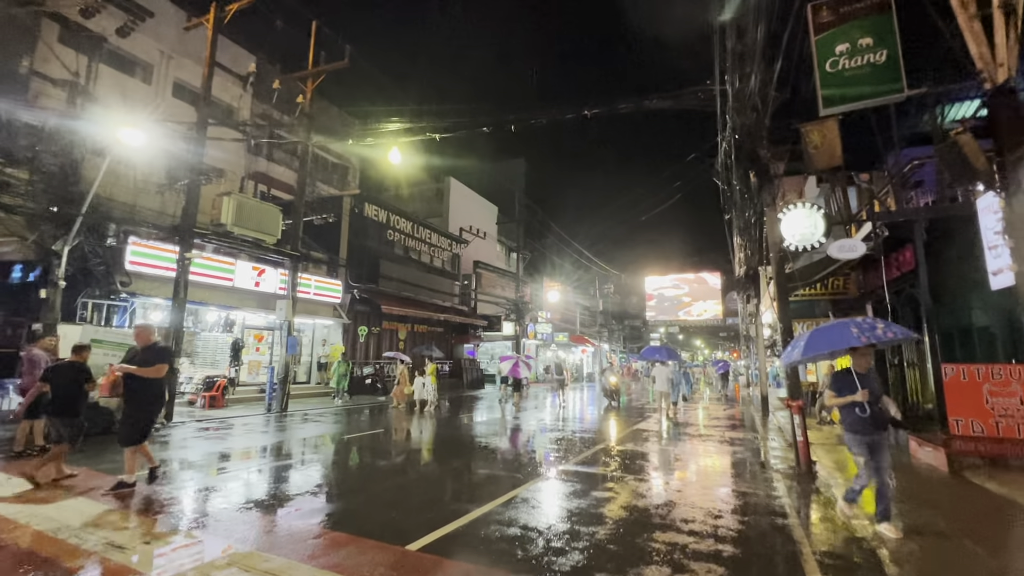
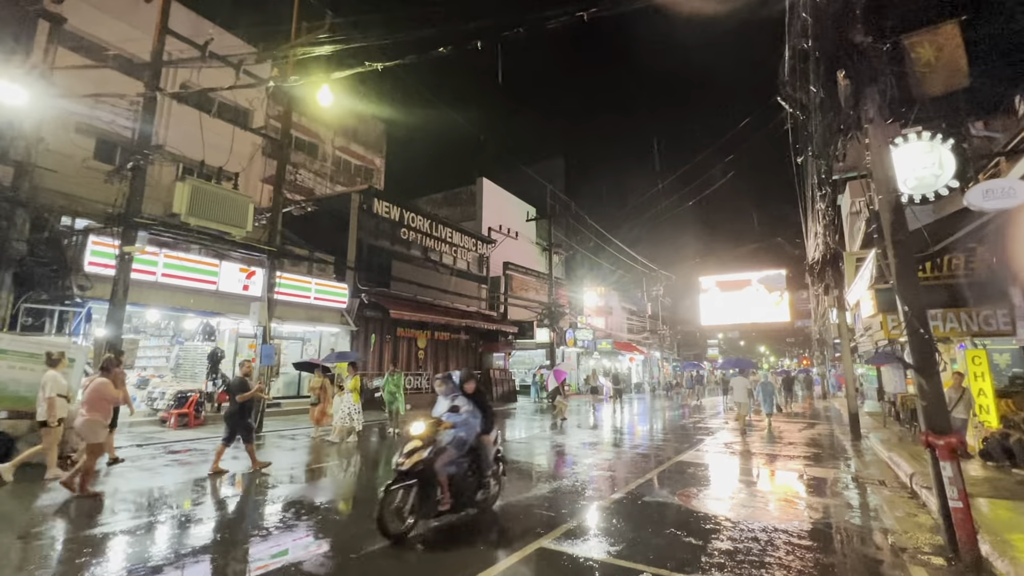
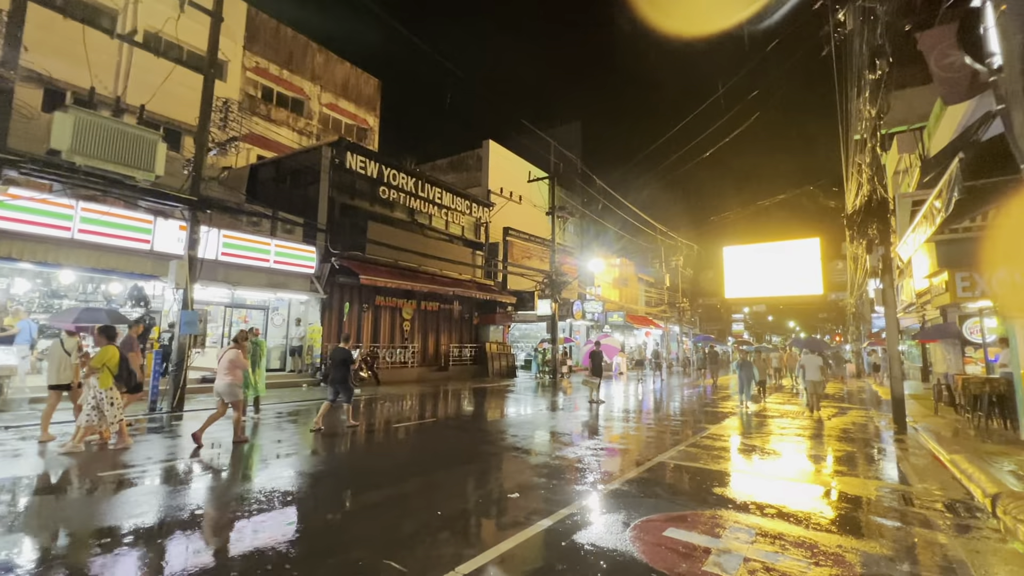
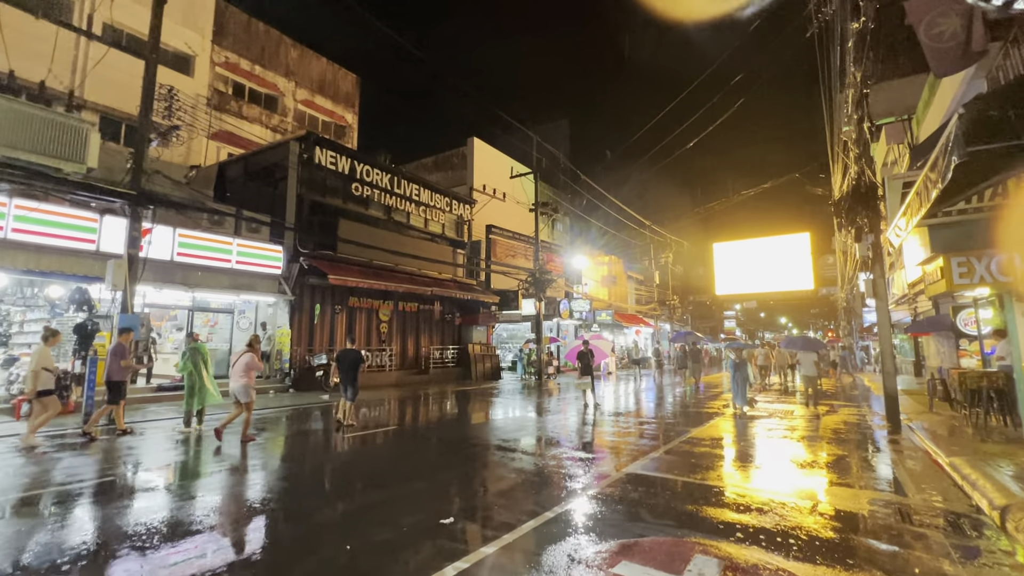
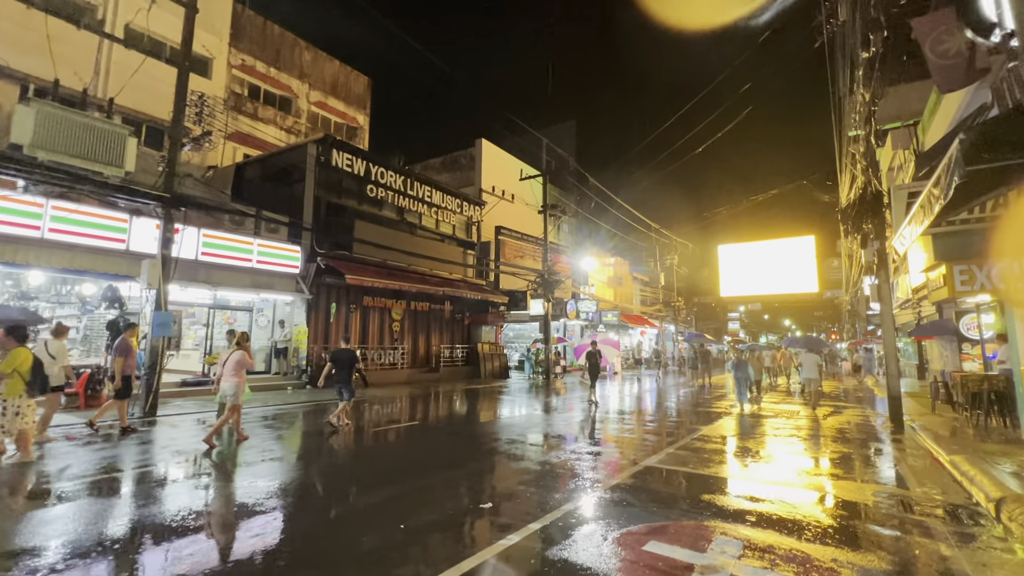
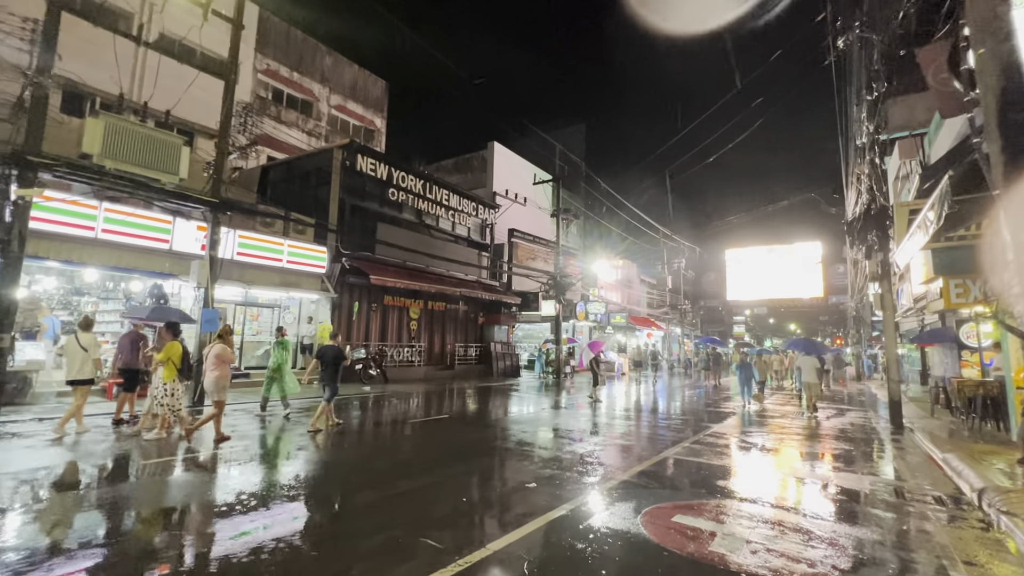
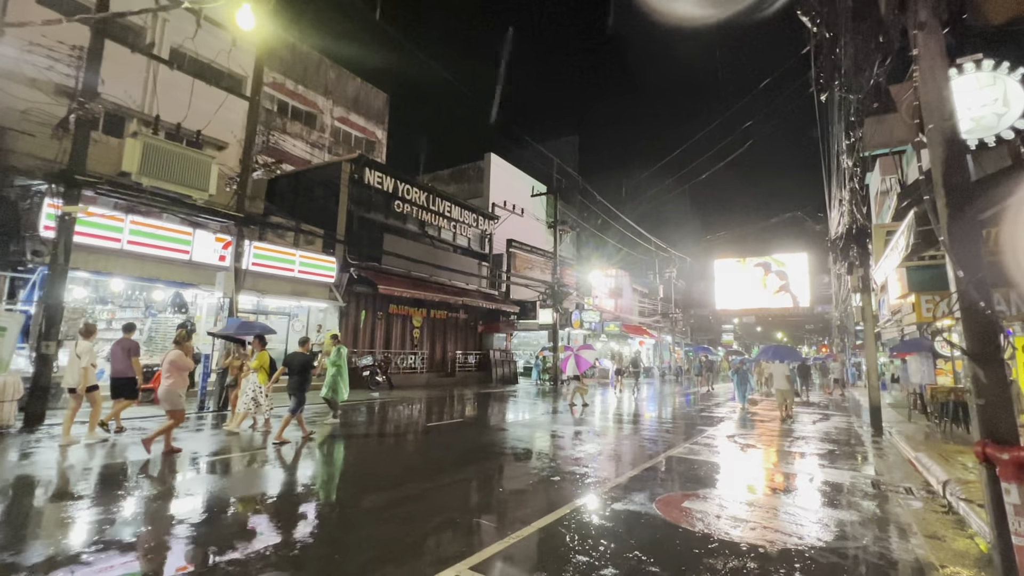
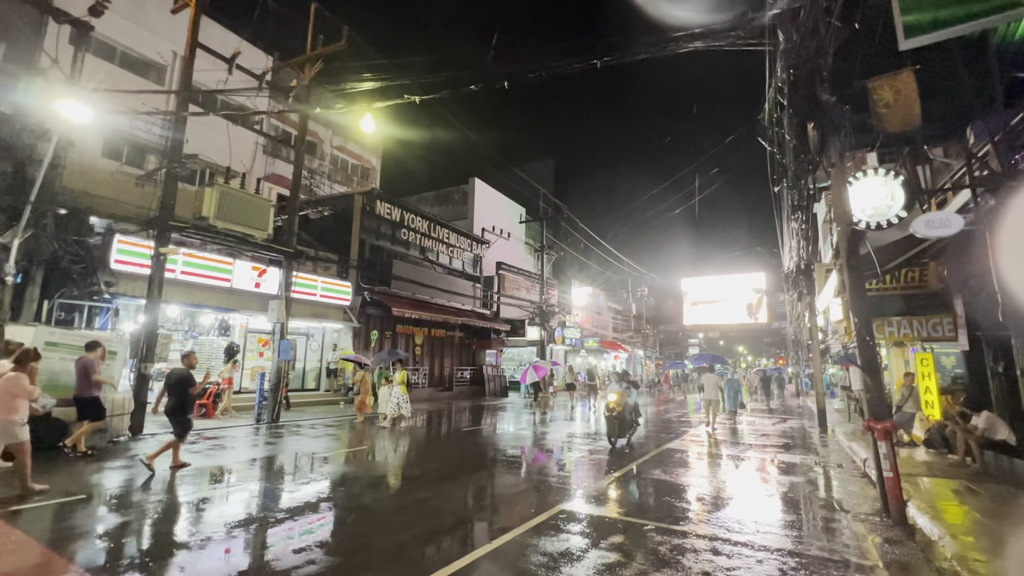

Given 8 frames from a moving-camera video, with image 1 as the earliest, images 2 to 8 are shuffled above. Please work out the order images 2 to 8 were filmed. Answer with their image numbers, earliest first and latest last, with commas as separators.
8, 2, 7, 6, 3, 5, 4
